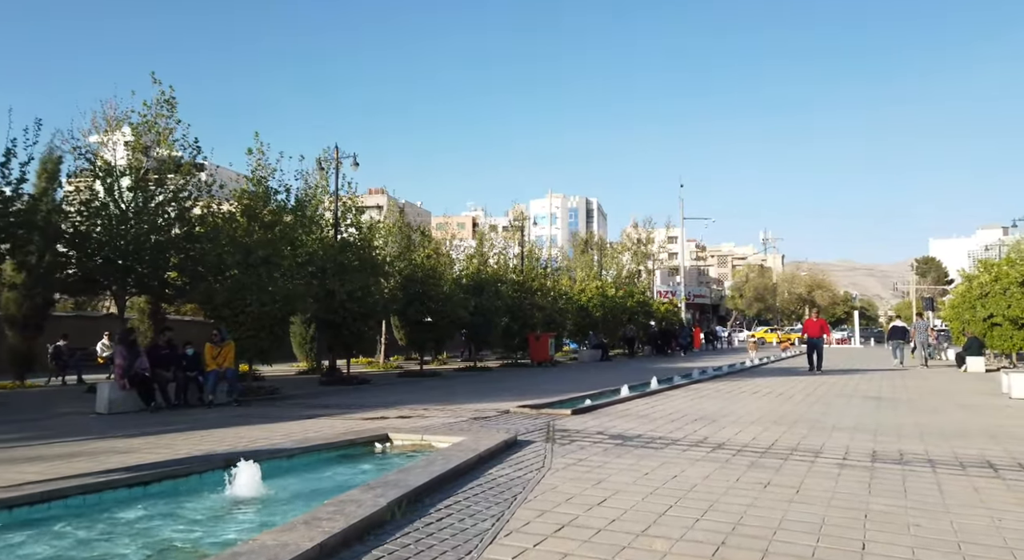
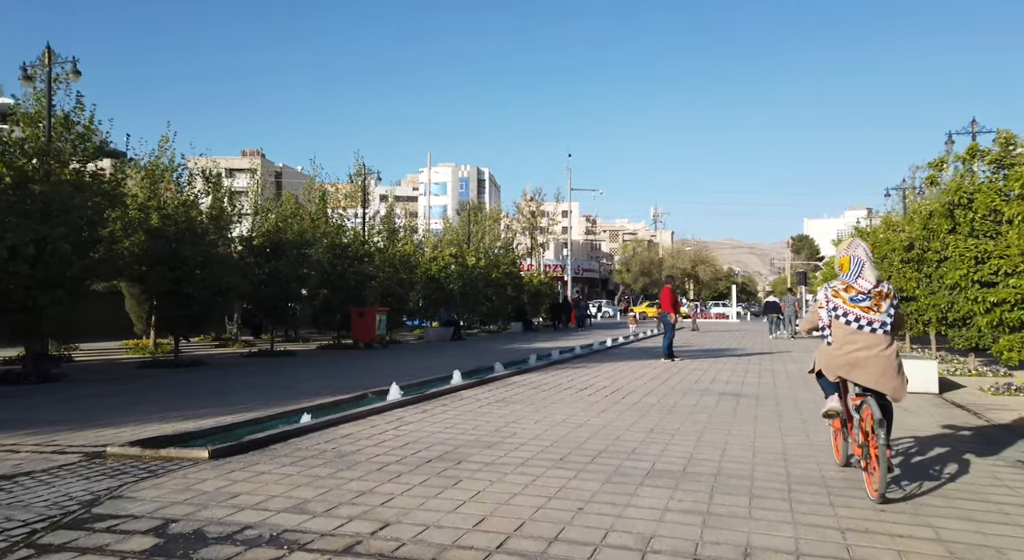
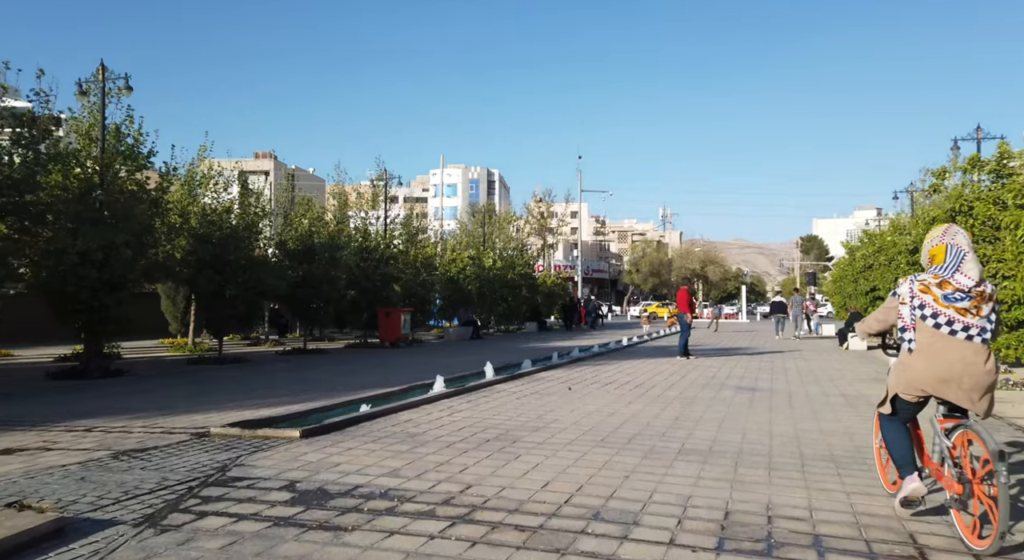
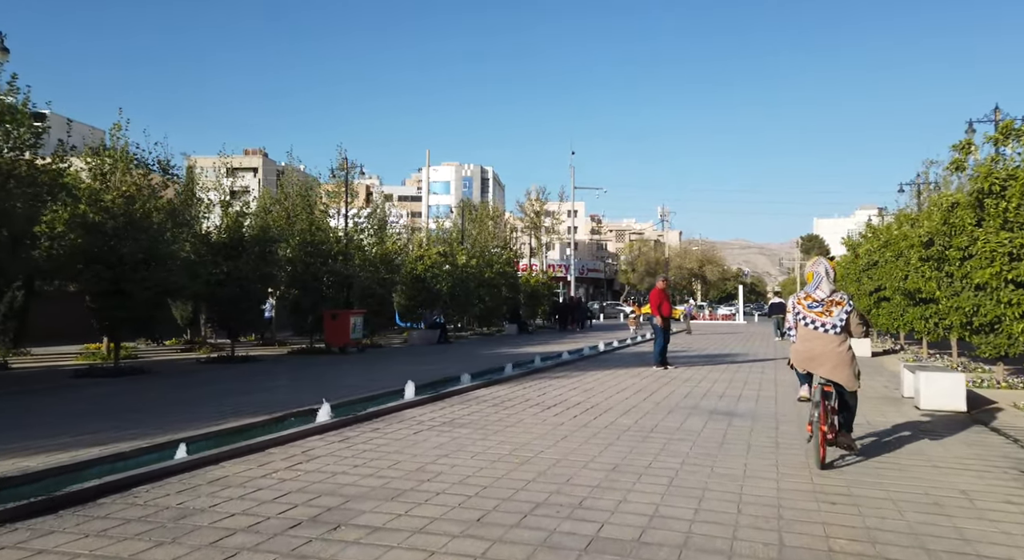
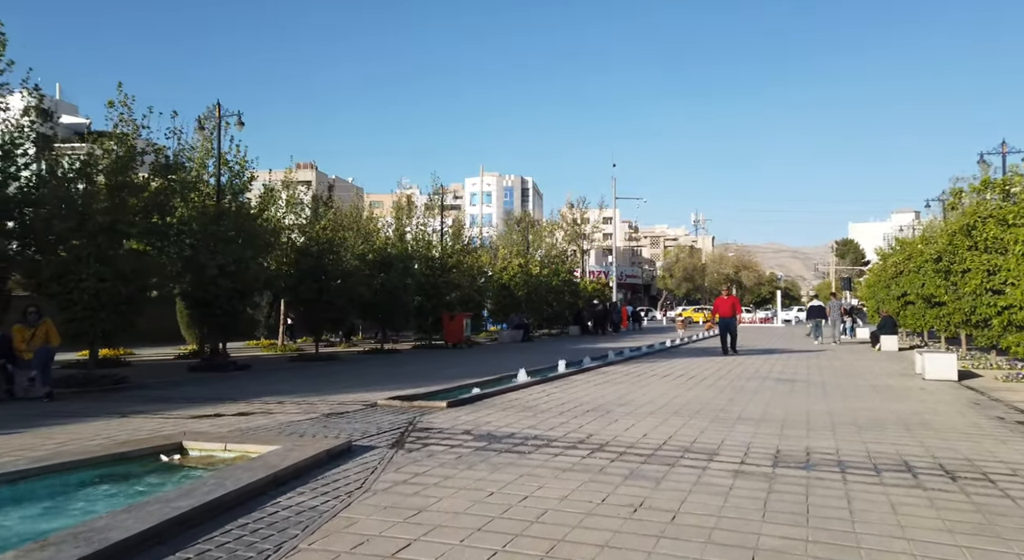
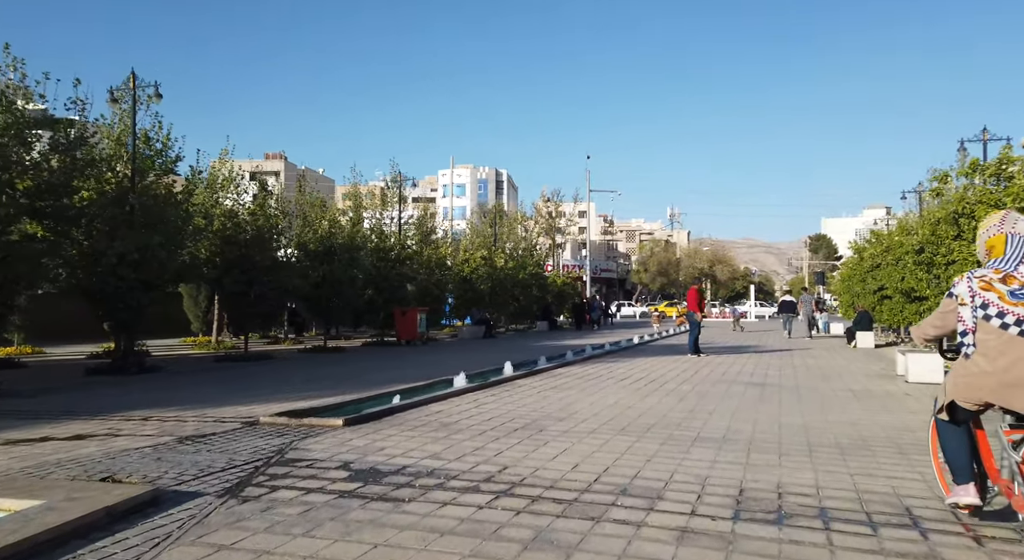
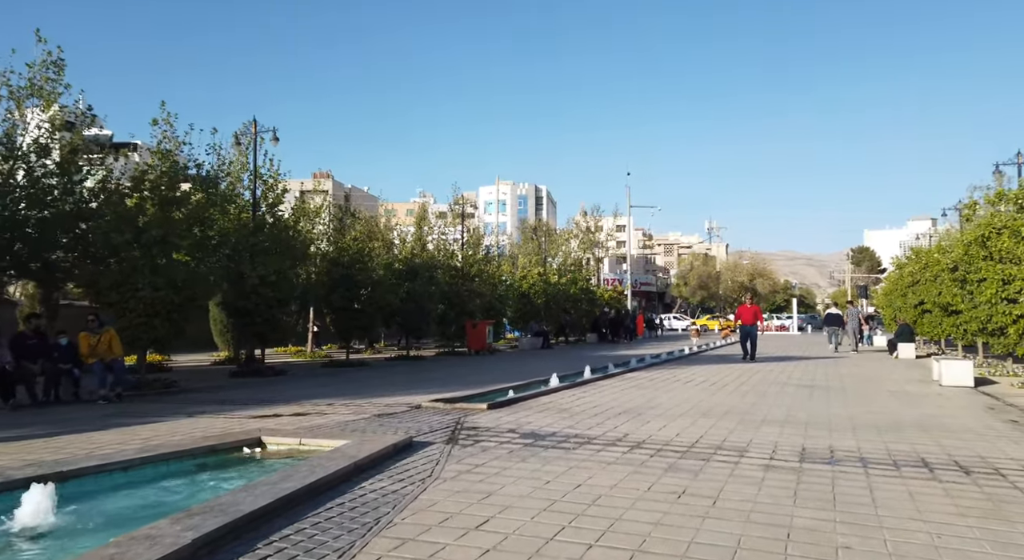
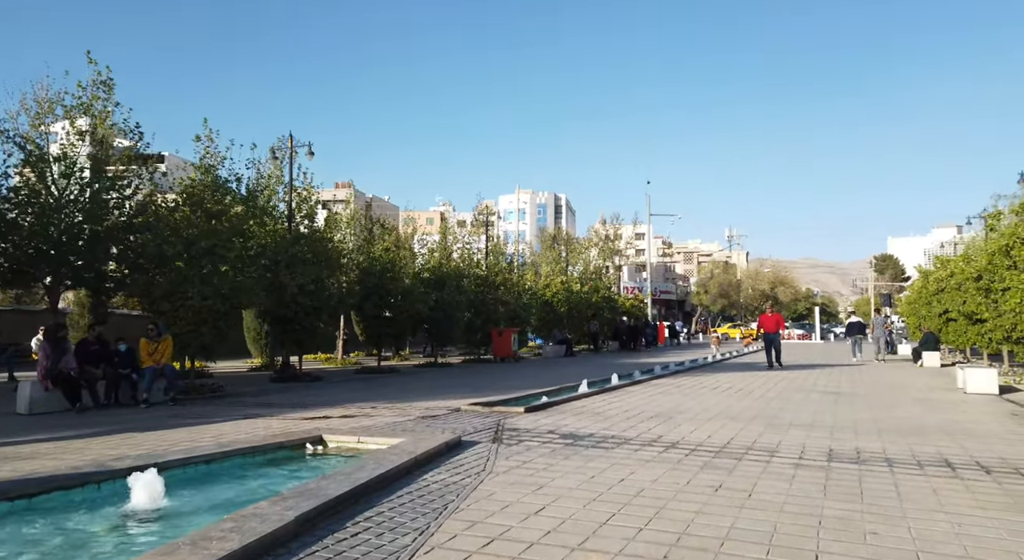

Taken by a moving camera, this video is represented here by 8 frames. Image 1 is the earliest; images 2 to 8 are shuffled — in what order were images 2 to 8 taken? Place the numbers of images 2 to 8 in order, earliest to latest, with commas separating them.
8, 7, 5, 6, 3, 2, 4
